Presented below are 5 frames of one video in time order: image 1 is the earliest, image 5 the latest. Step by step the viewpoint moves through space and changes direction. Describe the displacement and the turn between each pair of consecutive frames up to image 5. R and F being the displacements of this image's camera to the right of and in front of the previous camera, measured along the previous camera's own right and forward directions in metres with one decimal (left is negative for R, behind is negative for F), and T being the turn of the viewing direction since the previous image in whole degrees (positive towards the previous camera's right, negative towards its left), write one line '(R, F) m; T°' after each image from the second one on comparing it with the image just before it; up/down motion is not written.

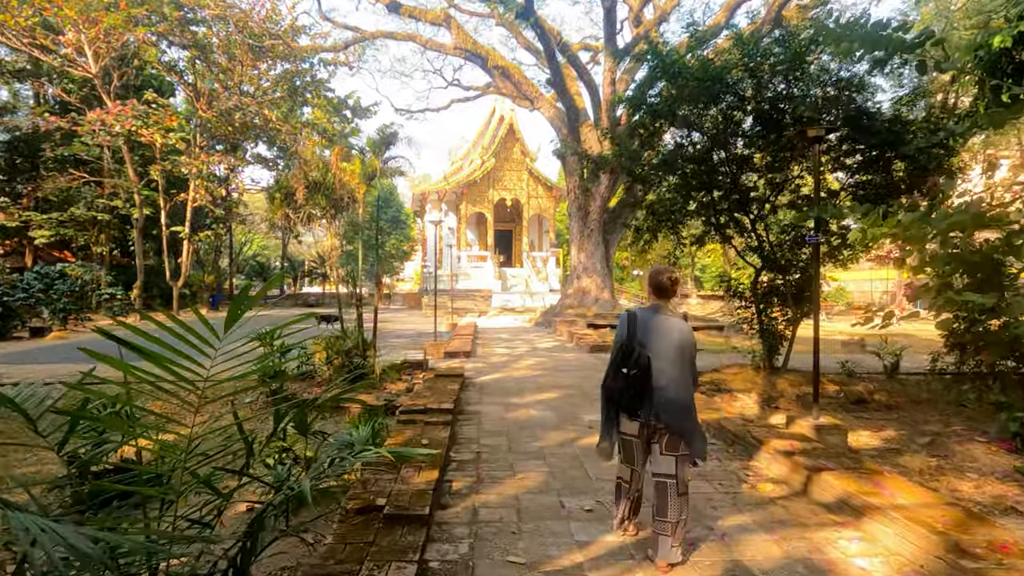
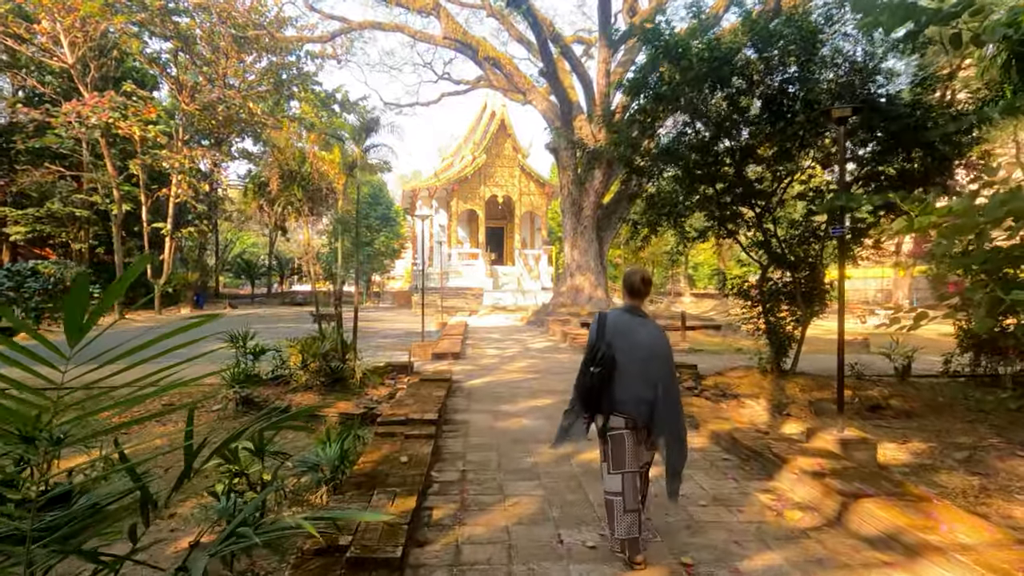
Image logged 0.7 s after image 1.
(0.0, +0.6) m; +1°
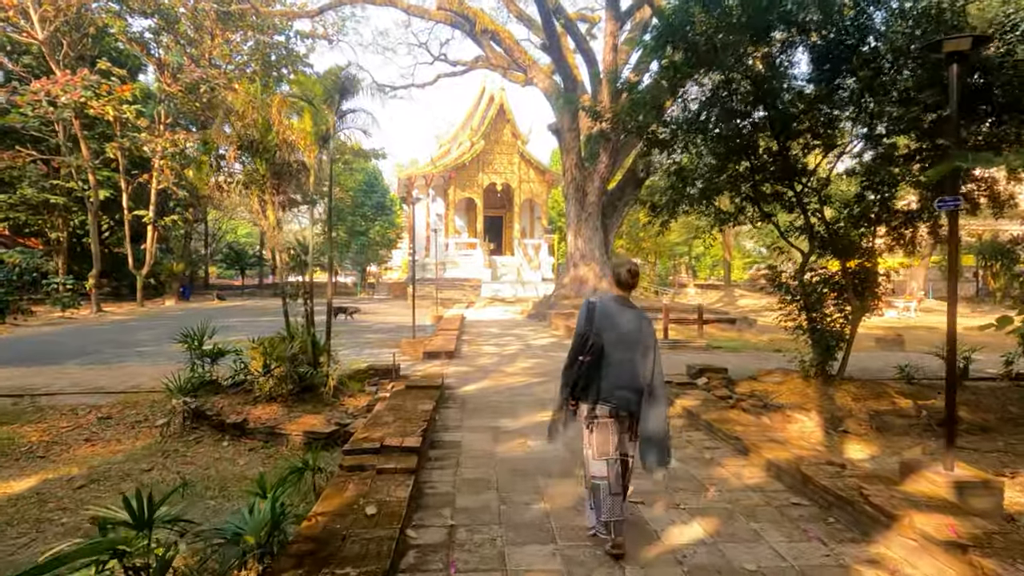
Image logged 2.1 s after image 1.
(0.0, +1.1) m; 0°
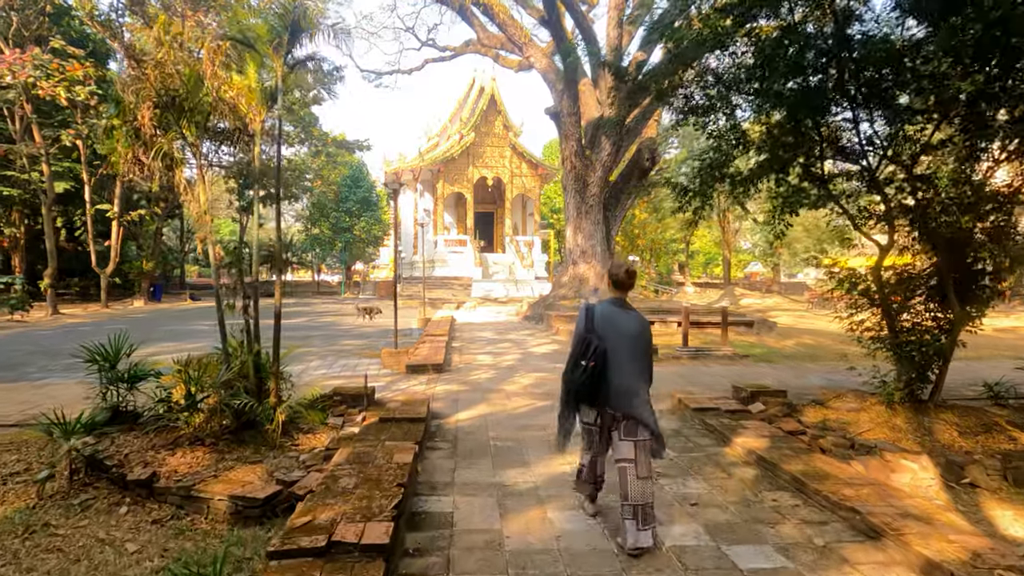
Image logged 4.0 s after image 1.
(-0.1, +1.5) m; +1°
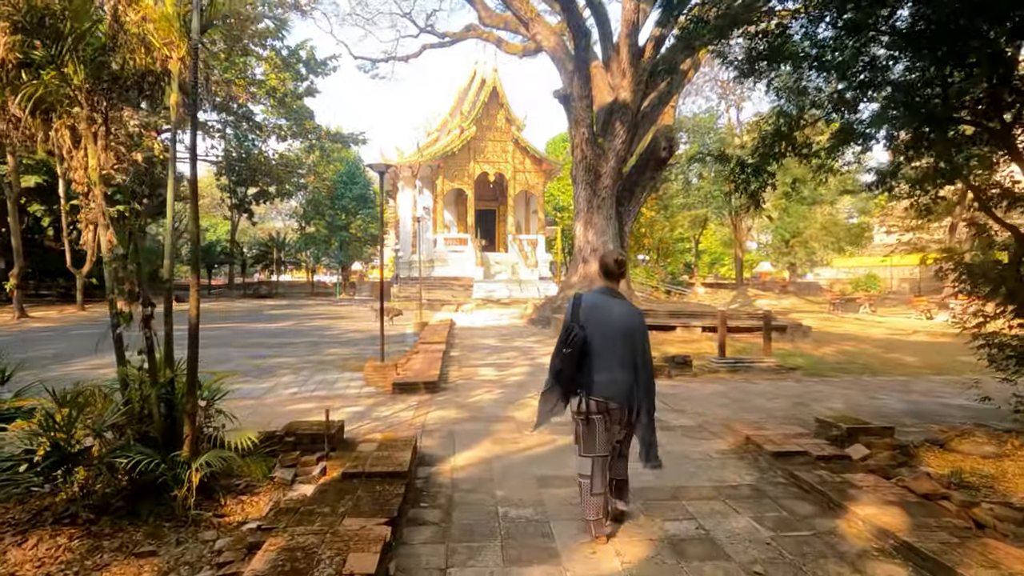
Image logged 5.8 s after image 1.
(-0.1, +1.4) m; 0°
